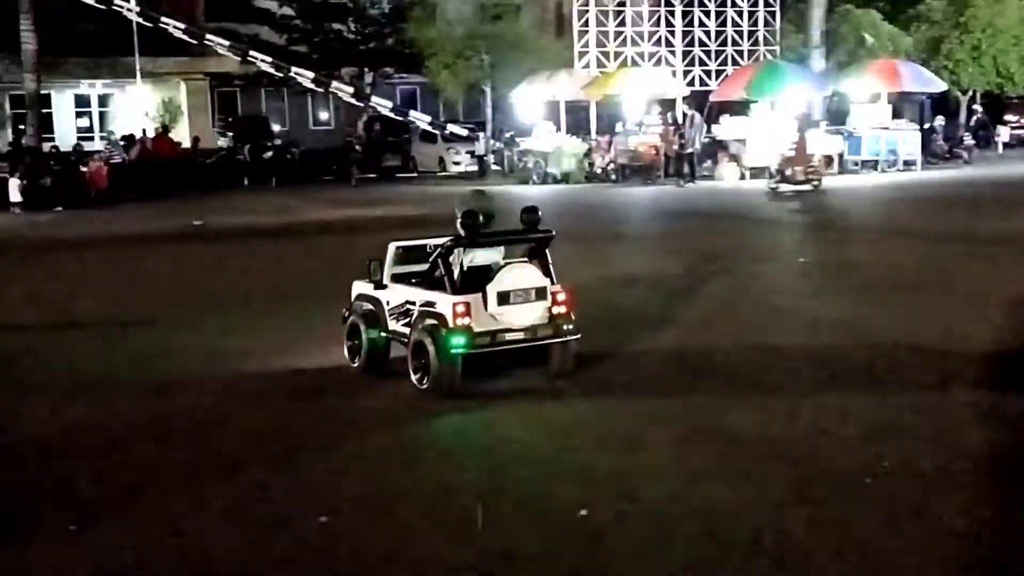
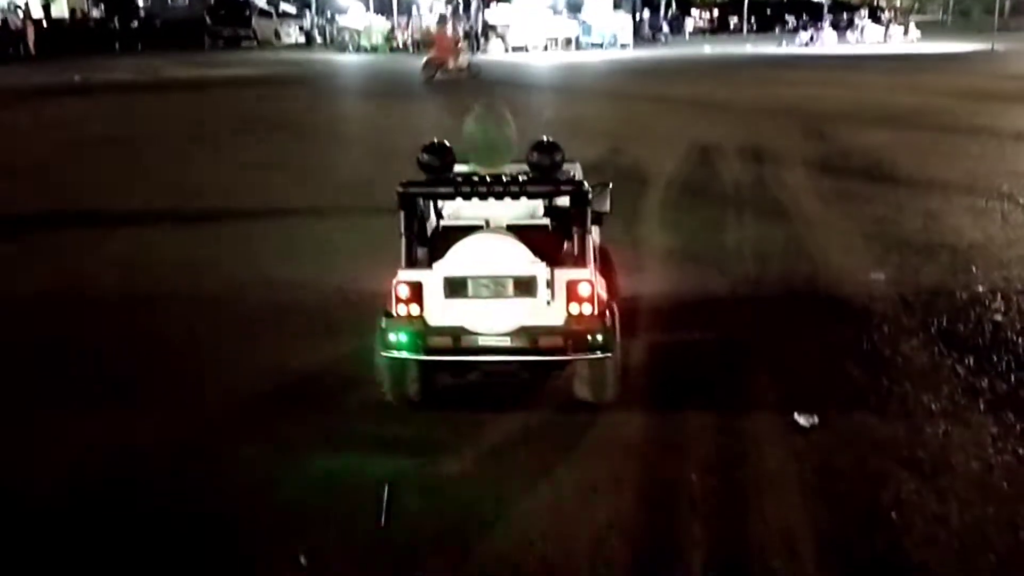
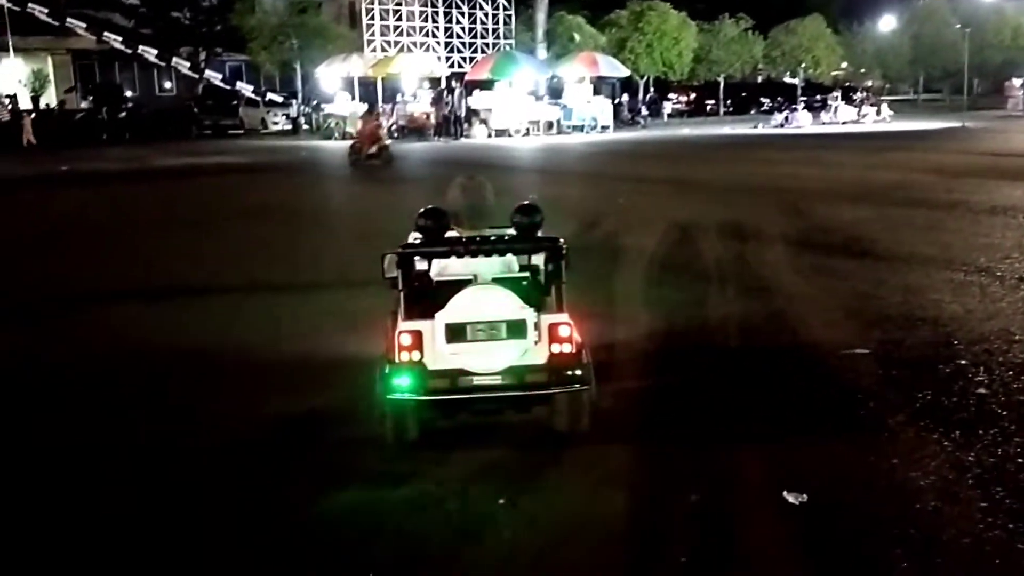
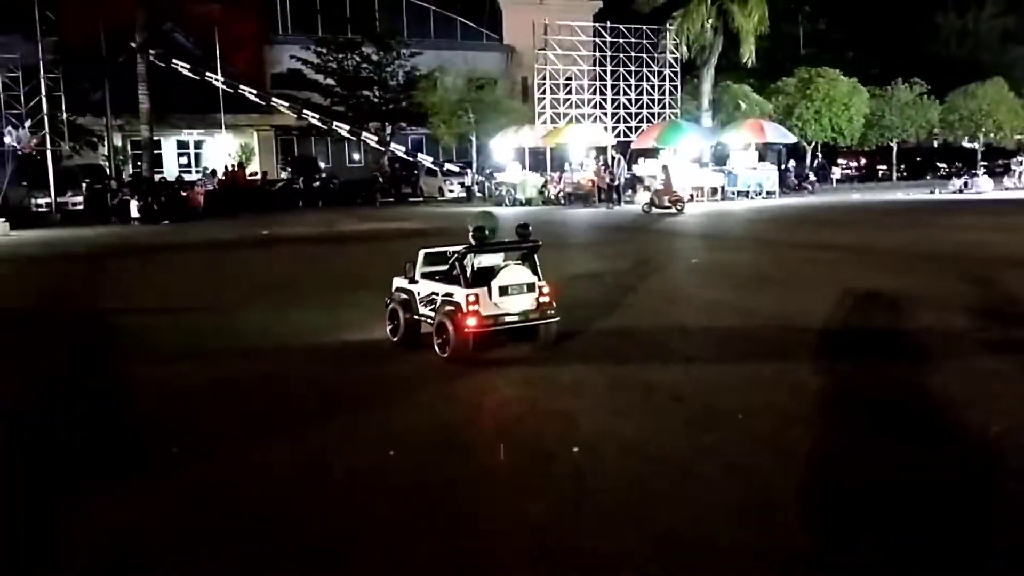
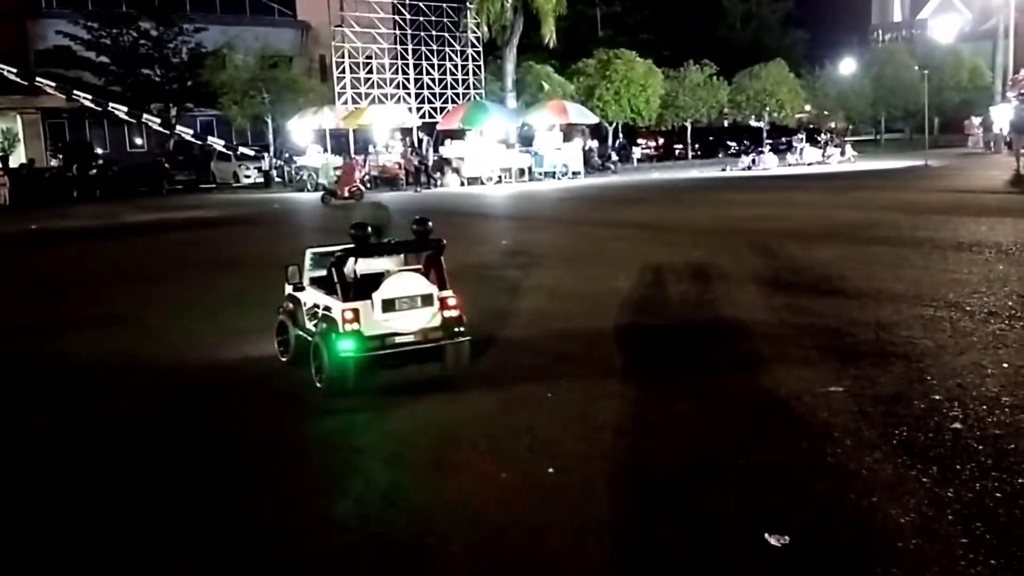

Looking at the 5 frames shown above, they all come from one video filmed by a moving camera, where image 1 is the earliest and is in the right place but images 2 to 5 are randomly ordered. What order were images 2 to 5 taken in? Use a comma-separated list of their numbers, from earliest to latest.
4, 5, 3, 2
